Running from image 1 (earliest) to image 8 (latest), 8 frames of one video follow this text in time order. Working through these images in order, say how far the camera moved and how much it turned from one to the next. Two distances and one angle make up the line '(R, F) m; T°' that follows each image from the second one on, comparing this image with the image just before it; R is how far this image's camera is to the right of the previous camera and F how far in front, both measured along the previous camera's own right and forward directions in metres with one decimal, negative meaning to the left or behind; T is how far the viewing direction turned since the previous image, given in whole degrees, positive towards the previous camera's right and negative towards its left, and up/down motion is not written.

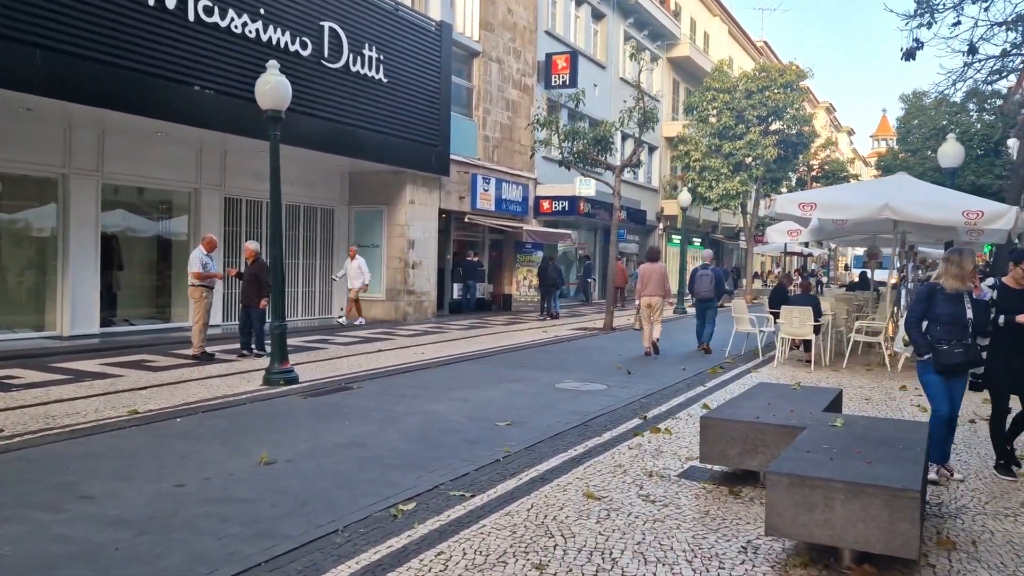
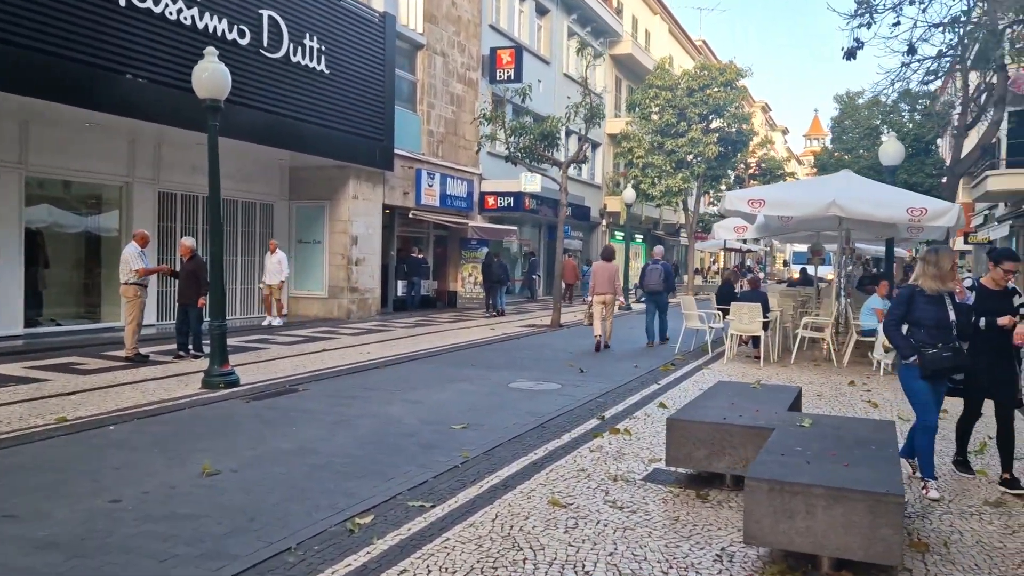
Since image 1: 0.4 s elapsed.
(-0.1, +0.2) m; +4°
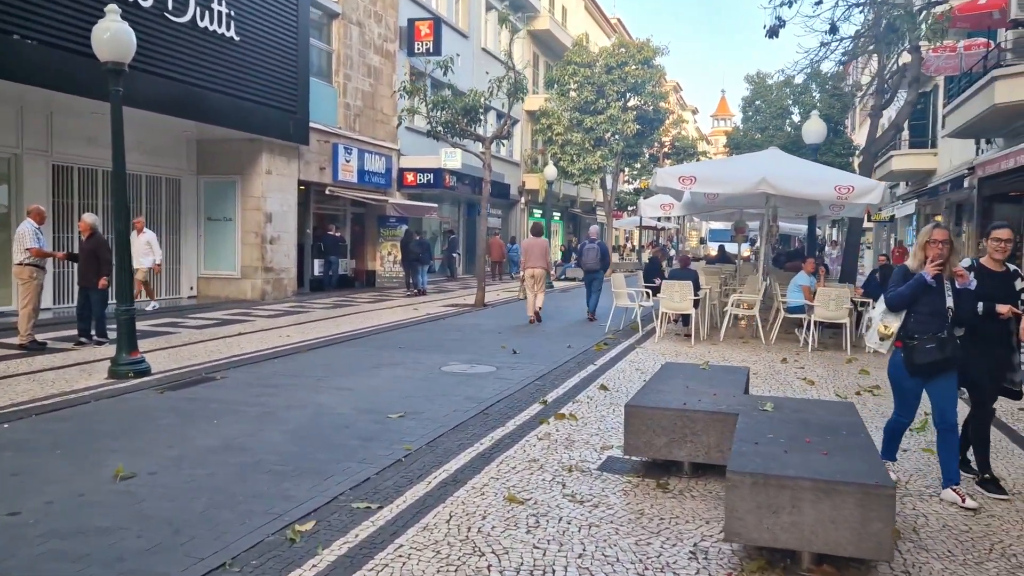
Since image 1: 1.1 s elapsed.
(-0.2, +0.4) m; +6°
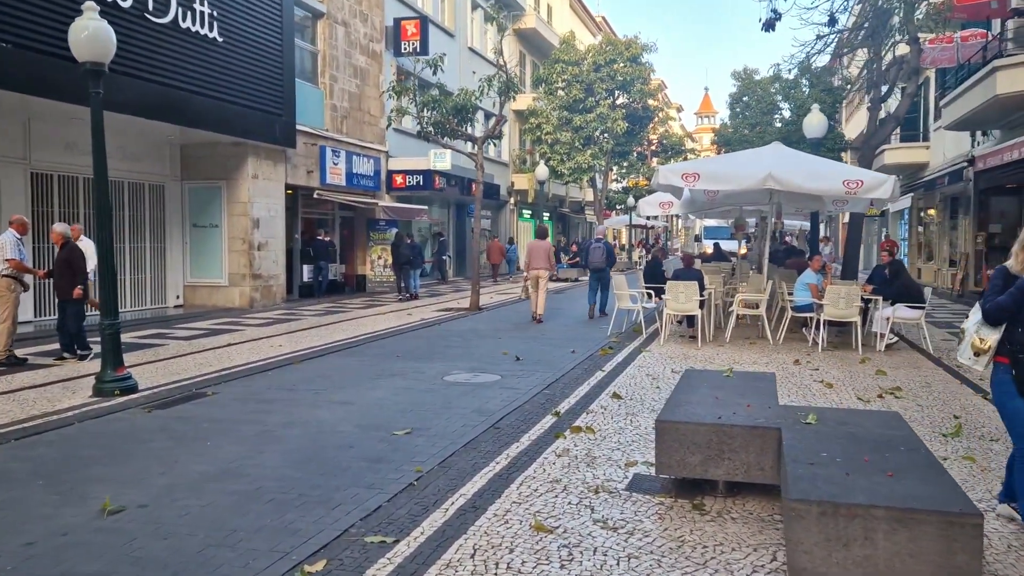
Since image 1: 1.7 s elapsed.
(-0.2, +0.4) m; +1°
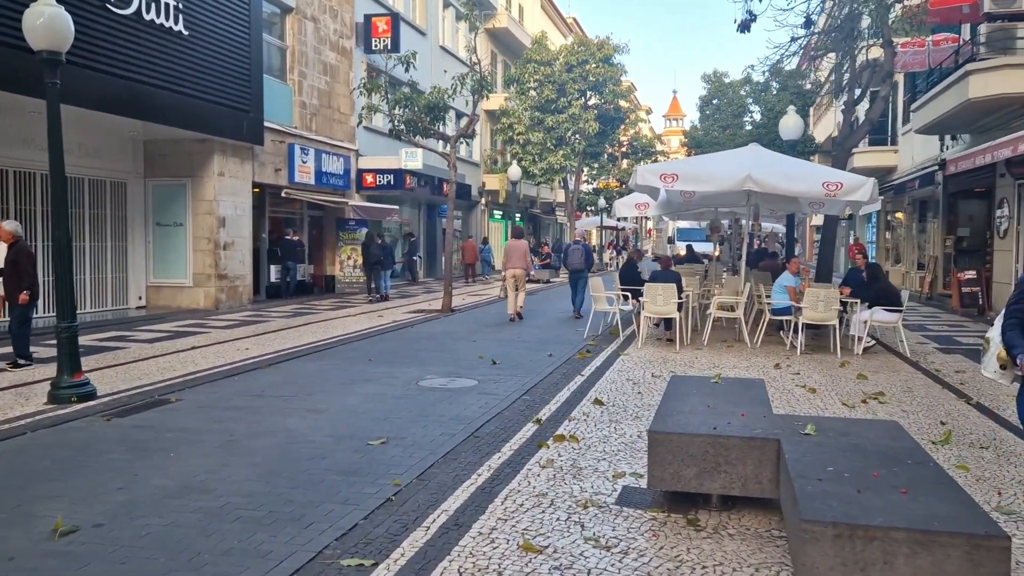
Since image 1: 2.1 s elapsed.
(-0.1, +0.3) m; +2°
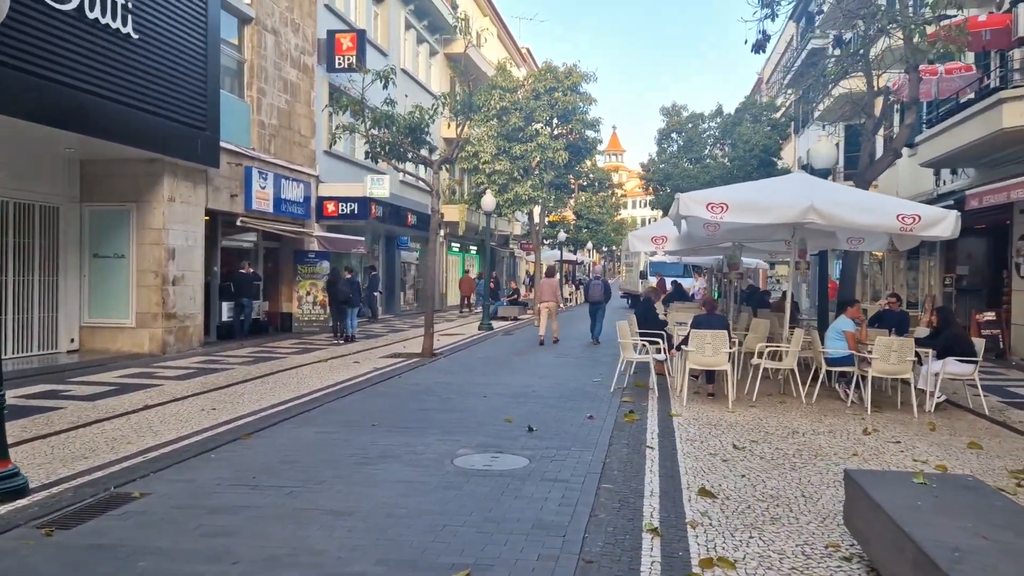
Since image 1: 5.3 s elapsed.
(-1.0, +1.8) m; +4°
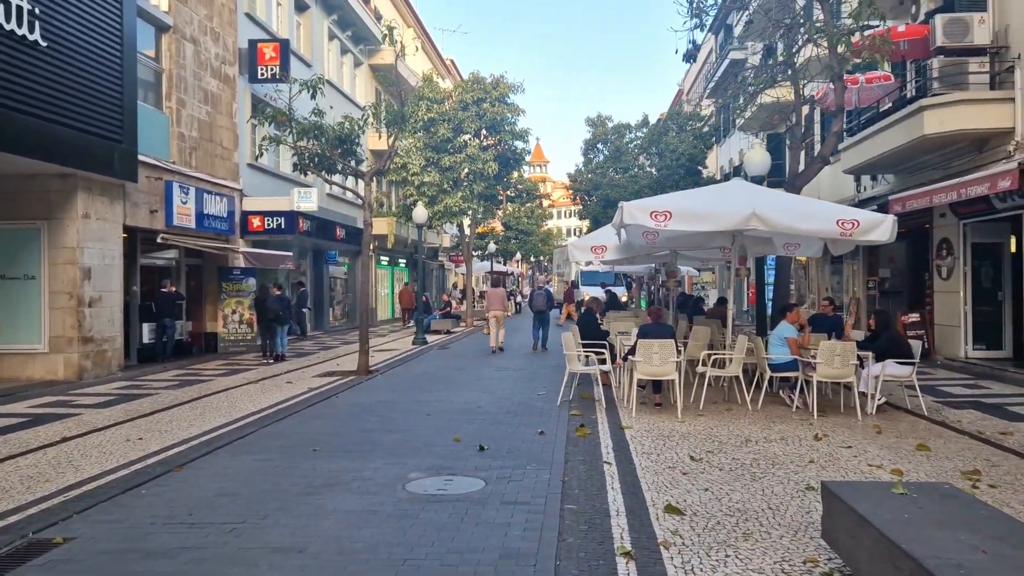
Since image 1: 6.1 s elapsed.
(-0.2, +0.3) m; +5°
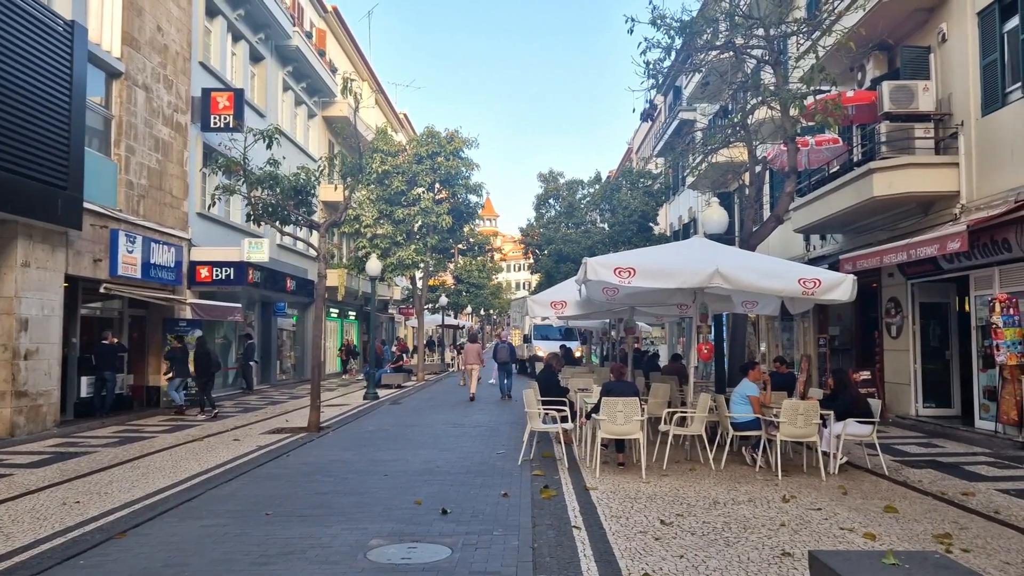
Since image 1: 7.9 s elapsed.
(-0.2, +0.2) m; +4°
